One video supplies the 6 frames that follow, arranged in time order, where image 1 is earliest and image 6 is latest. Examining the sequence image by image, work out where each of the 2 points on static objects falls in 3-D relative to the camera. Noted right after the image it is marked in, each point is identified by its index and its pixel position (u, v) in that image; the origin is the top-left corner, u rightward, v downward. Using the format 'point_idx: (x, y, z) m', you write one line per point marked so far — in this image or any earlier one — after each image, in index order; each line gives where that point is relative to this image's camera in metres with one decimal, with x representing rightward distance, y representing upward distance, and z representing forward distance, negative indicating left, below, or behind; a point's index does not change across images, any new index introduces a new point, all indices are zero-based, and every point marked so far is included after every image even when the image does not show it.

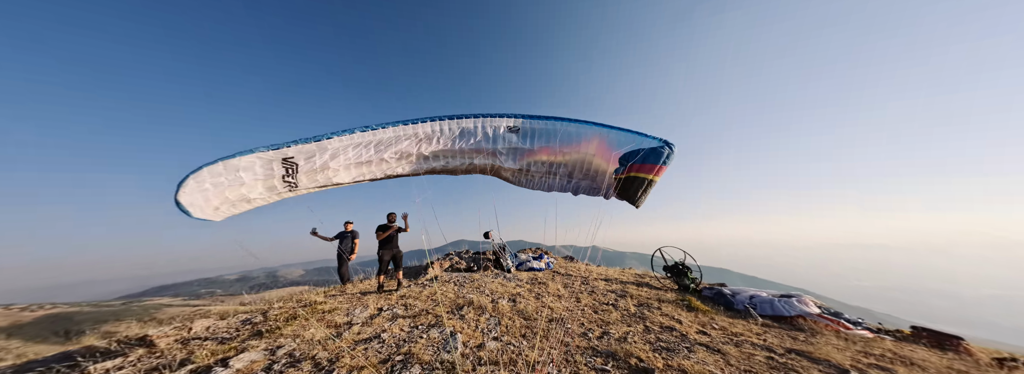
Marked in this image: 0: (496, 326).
0: (-0.1, -2.8, +4.5) m
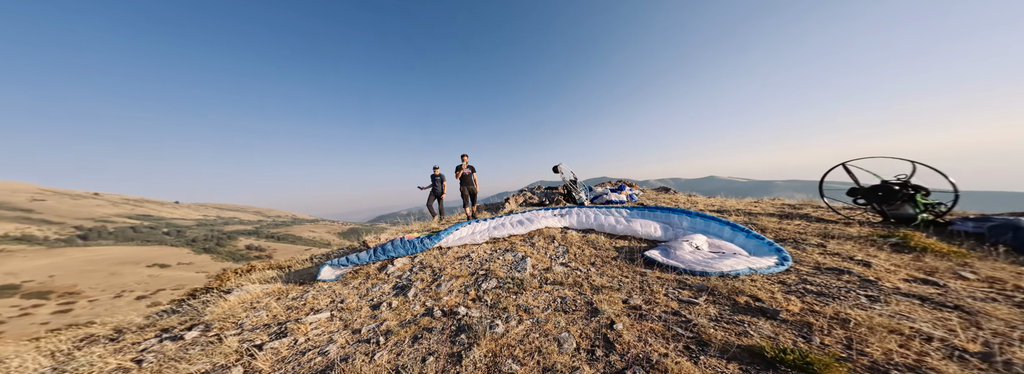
0: (+1.3, -1.3, +4.3) m
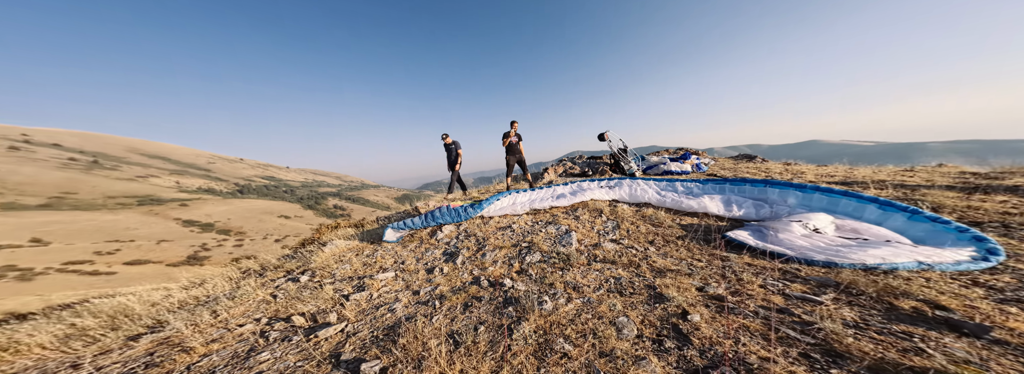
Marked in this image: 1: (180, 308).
0: (+2.1, -0.8, +3.8) m
1: (-5.9, -2.2, +4.0) m
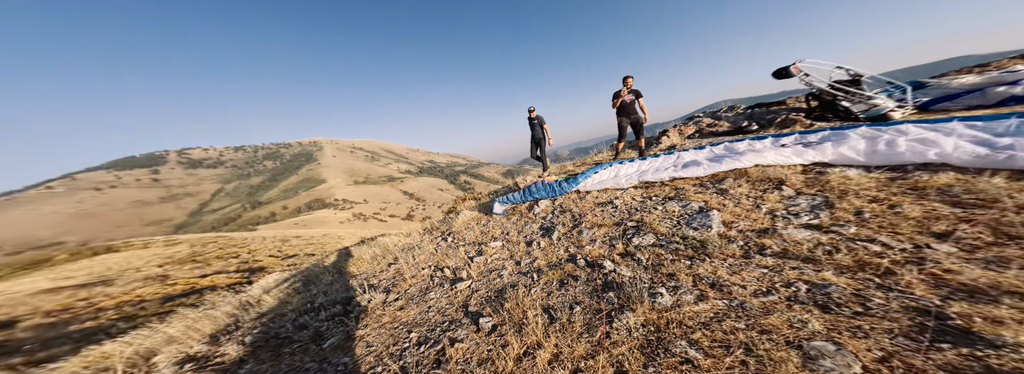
0: (+3.3, -0.2, +2.3) m
1: (-3.7, -1.9, +6.1) m
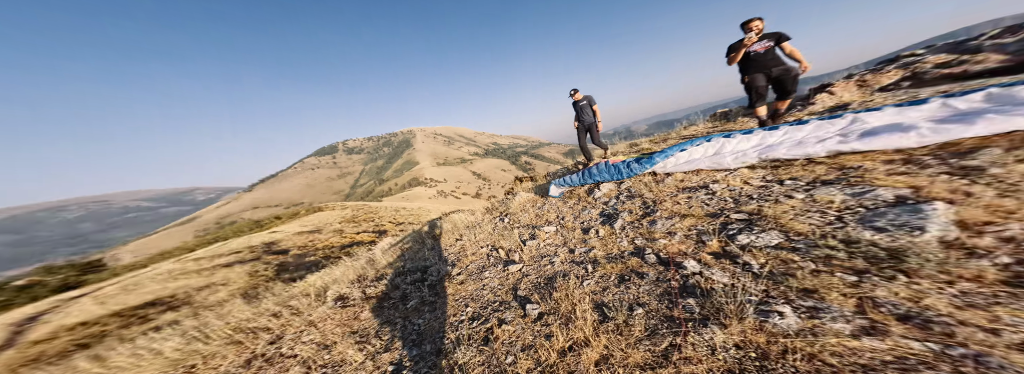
0: (+3.7, -0.2, +1.0) m
1: (-2.0, -1.1, +6.8) m
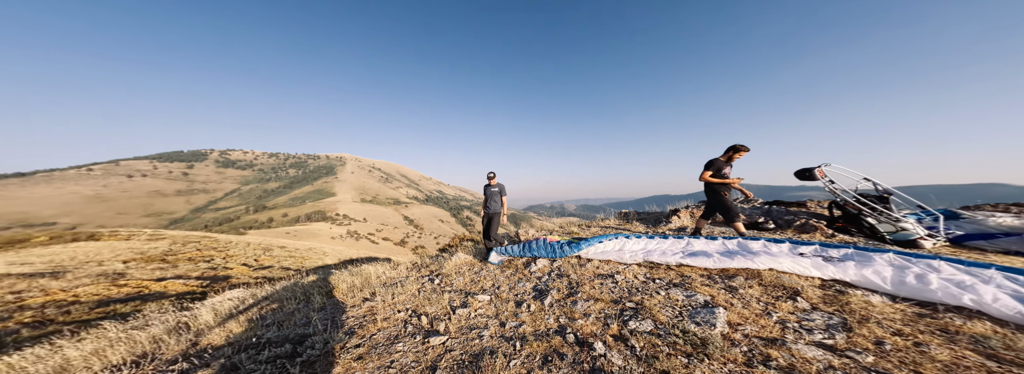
0: (+3.2, -1.4, +2.0) m
1: (-3.8, -2.6, +6.0) m
